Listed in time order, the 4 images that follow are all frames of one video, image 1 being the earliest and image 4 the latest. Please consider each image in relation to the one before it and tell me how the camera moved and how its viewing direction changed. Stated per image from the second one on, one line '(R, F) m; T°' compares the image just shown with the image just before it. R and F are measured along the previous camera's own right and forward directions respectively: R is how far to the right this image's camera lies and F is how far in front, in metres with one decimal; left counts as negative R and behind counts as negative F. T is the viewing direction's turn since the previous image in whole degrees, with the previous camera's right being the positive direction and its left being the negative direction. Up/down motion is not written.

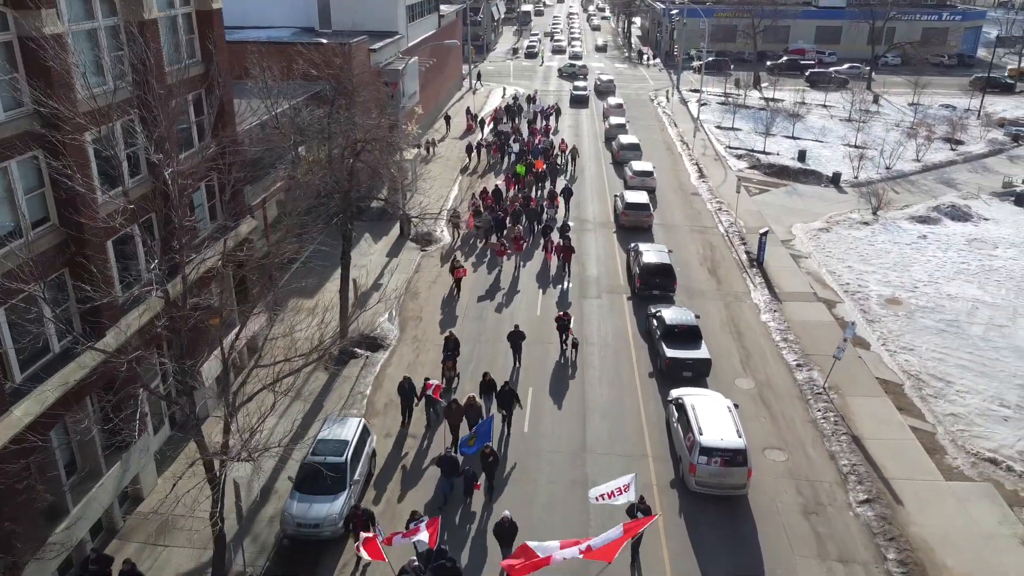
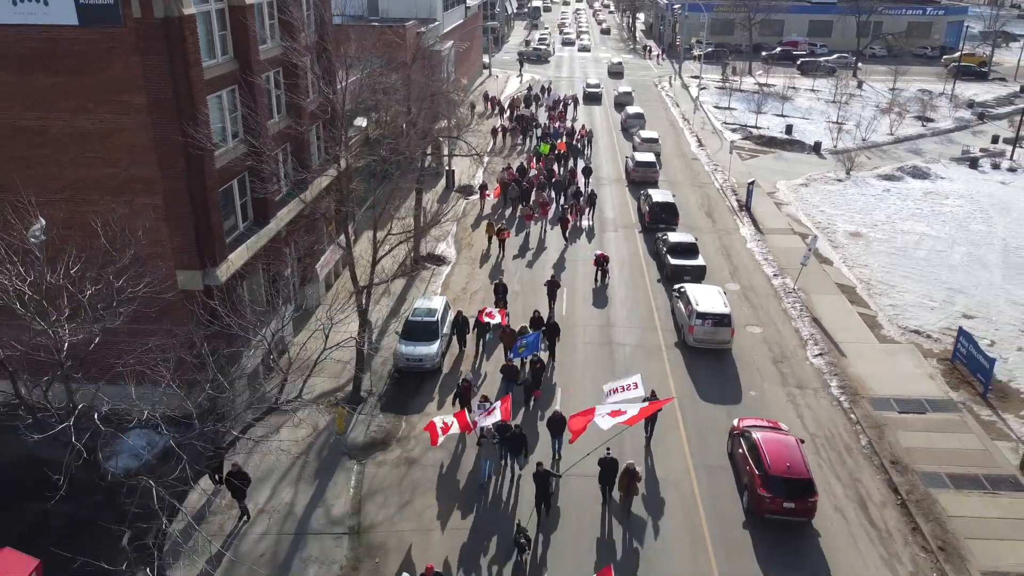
(-1.3, -5.8) m; 0°
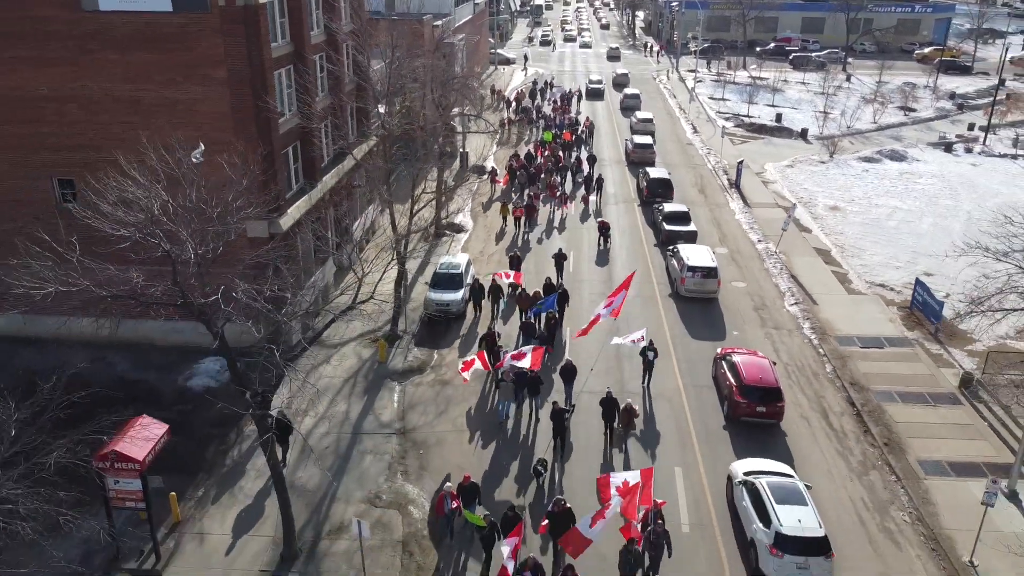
(-0.5, -3.2) m; 0°
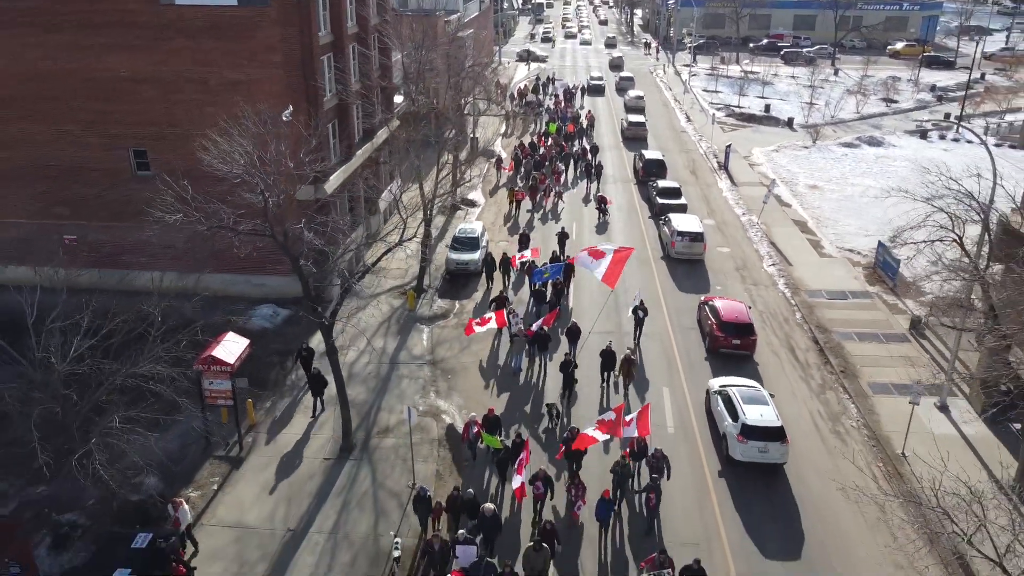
(-0.4, -3.3) m; 0°
